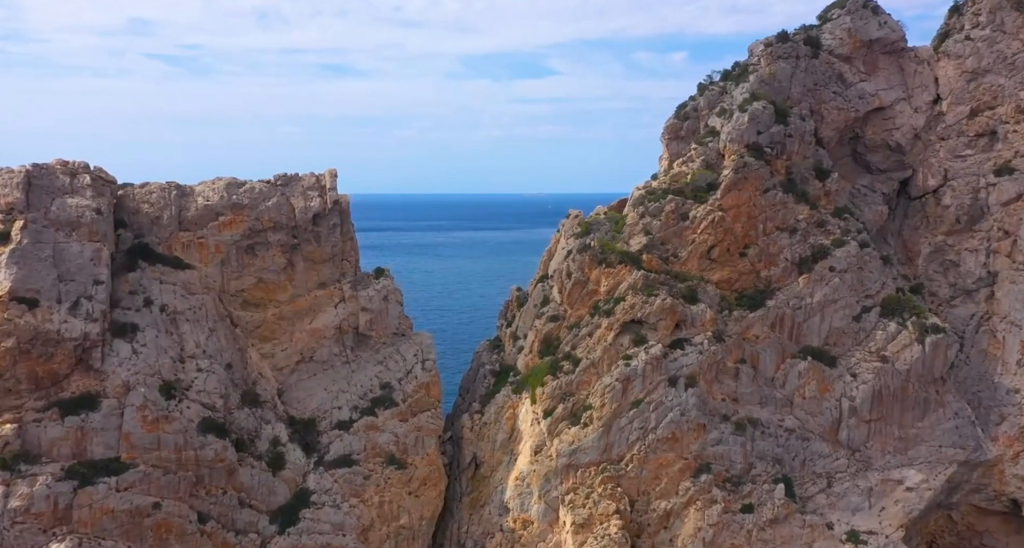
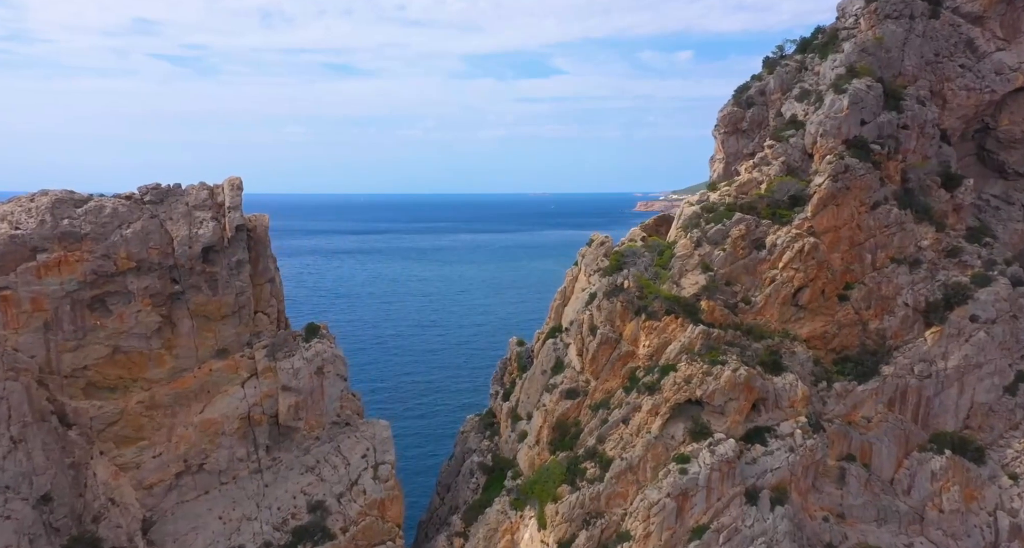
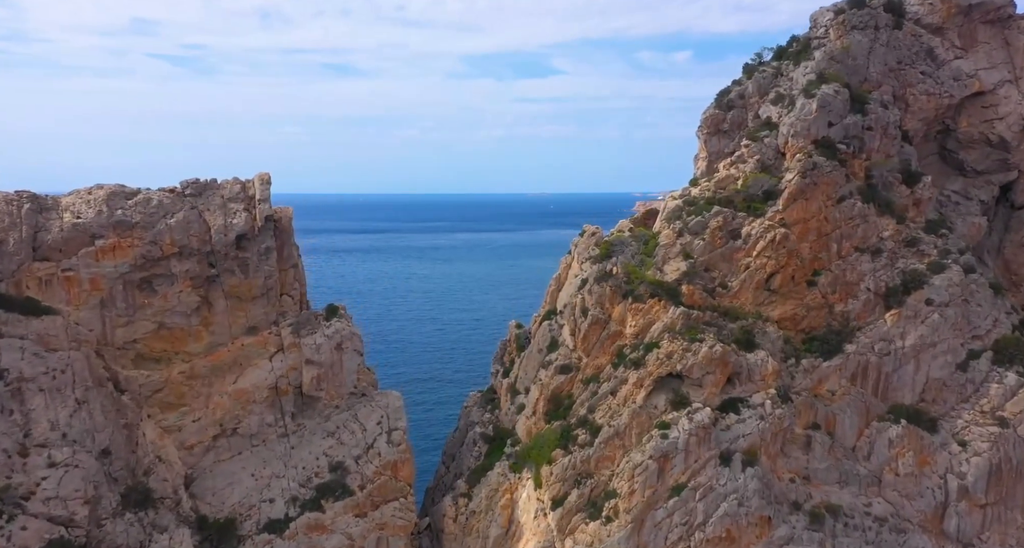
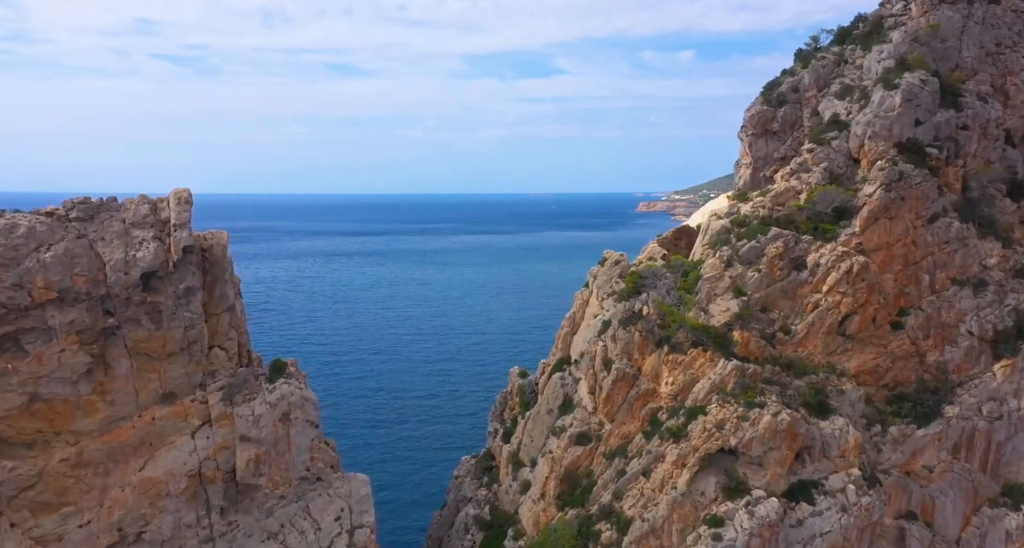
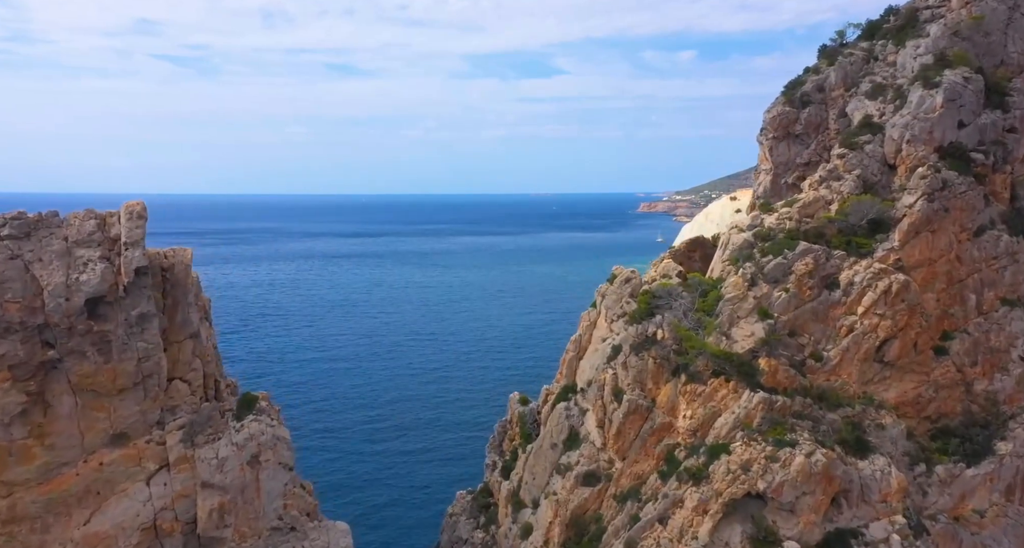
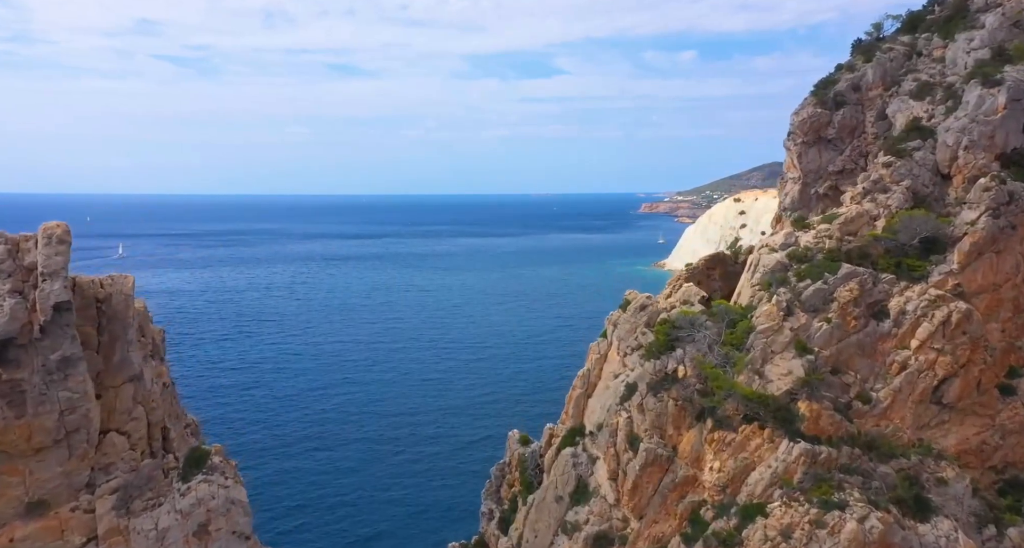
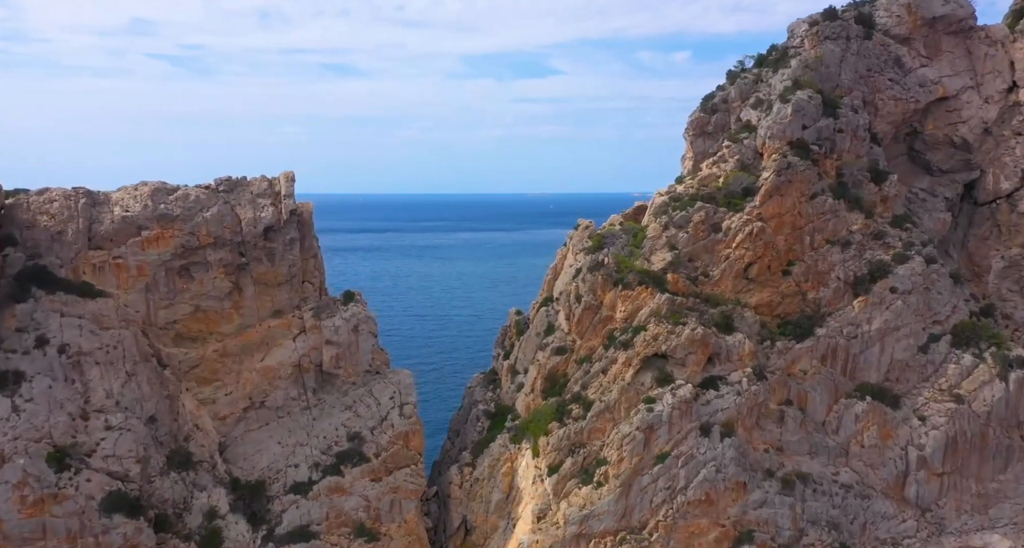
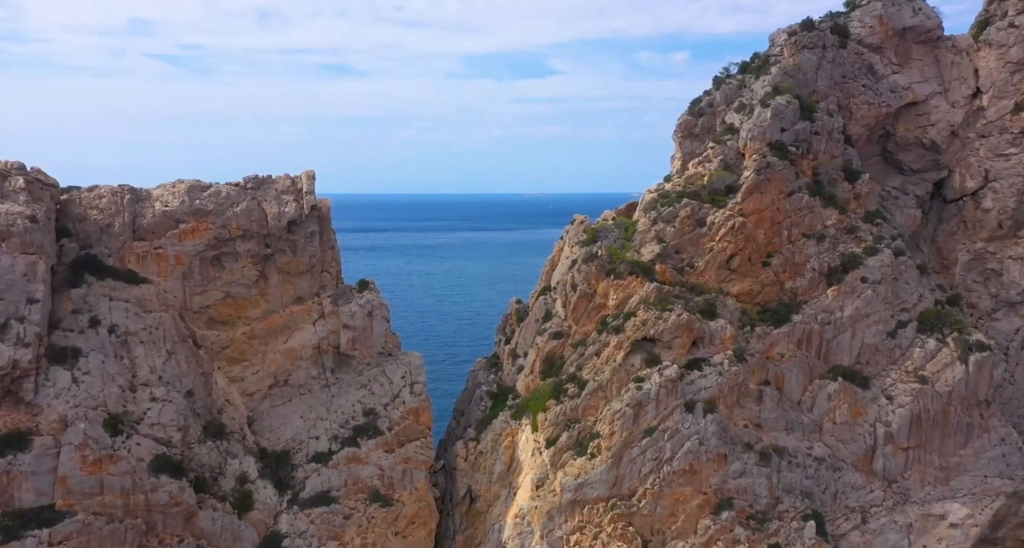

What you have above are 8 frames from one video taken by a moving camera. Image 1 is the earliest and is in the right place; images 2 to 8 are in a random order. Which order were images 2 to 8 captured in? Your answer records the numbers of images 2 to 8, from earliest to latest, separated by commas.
8, 7, 3, 2, 4, 5, 6
